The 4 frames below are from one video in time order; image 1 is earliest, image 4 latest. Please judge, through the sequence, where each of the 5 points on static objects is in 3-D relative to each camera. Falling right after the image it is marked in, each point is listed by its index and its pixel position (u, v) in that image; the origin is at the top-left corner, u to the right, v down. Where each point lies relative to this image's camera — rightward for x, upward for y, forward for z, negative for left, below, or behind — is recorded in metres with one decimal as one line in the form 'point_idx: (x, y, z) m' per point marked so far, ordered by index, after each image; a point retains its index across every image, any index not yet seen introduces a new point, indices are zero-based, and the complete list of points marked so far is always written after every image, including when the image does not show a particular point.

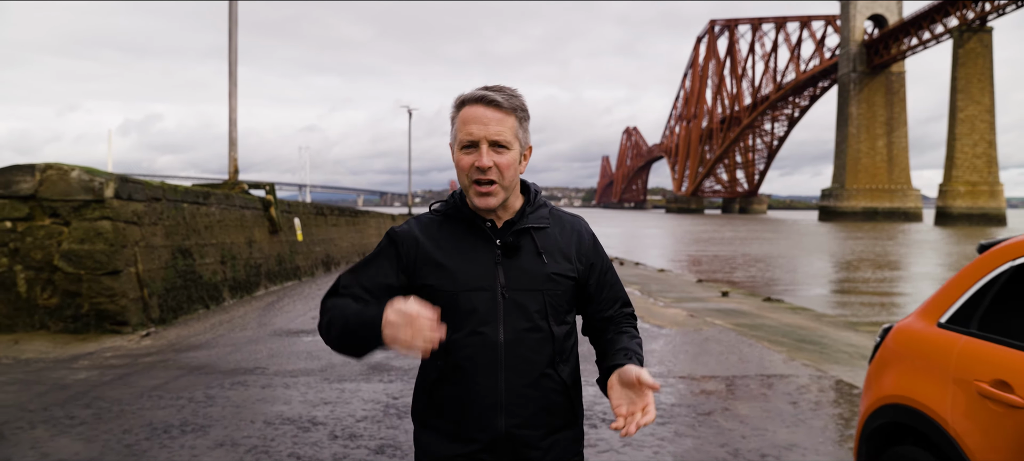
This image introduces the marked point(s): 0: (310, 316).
0: (-2.5, -1.0, +8.4) m
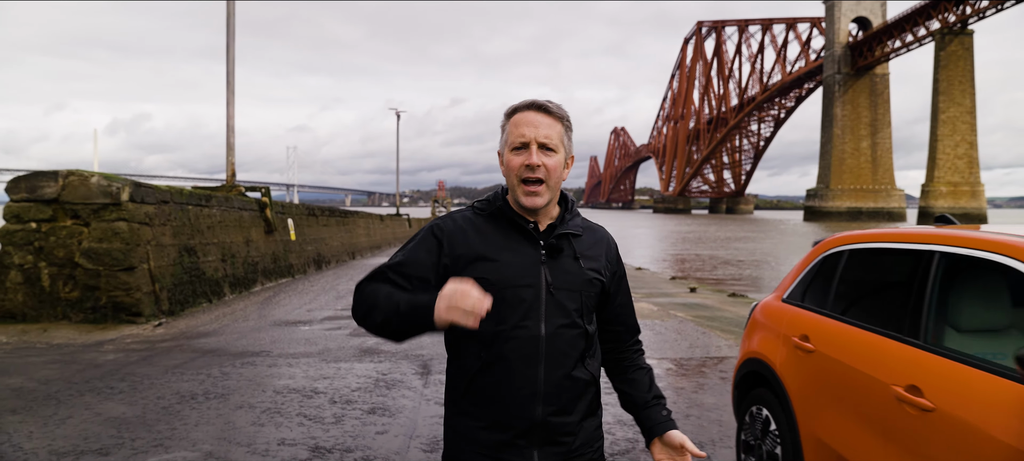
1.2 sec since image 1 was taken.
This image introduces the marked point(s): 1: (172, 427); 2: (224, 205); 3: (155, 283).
0: (-2.7, -1.0, +9.1) m
1: (-1.9, -1.1, +3.9) m
2: (-4.4, +0.4, +10.4) m
3: (-4.0, -0.6, +7.7) m
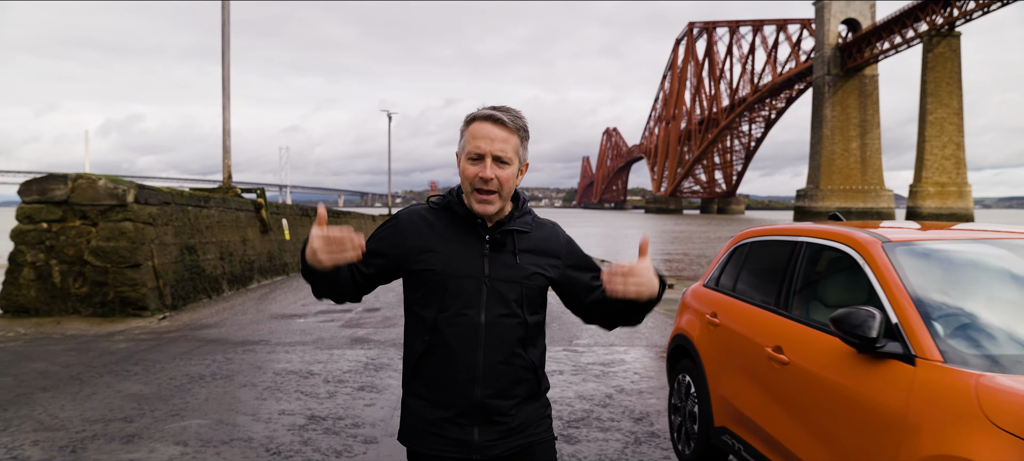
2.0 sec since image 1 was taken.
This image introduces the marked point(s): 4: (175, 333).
0: (-3.0, -1.0, +9.6) m
1: (-2.1, -1.1, +4.4) m
2: (-4.6, +0.4, +10.9) m
3: (-4.2, -0.6, +8.2) m
4: (-3.4, -1.0, +6.9) m
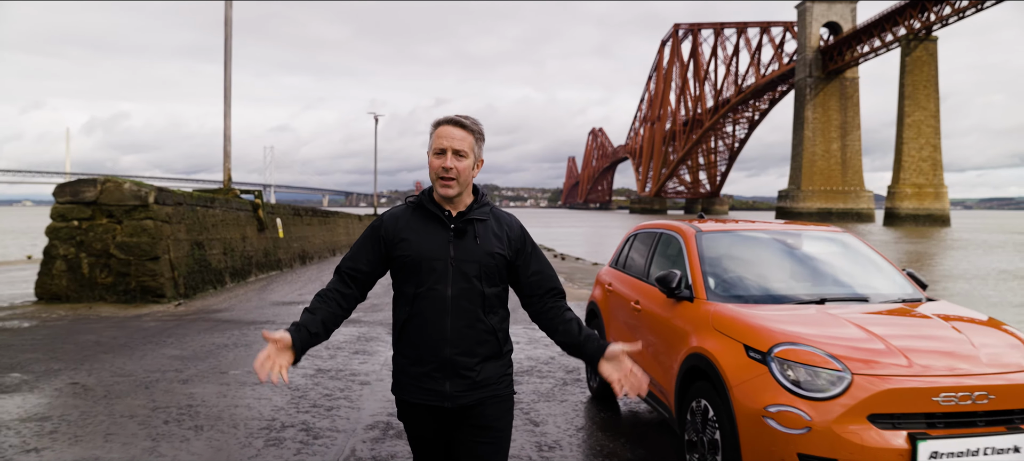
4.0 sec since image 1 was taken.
0: (-3.4, -1.0, +10.8) m
1: (-2.4, -1.1, +5.6) m
2: (-5.0, +0.4, +12.0) m
3: (-4.6, -0.6, +9.4) m
4: (-3.8, -1.0, +8.1) m
